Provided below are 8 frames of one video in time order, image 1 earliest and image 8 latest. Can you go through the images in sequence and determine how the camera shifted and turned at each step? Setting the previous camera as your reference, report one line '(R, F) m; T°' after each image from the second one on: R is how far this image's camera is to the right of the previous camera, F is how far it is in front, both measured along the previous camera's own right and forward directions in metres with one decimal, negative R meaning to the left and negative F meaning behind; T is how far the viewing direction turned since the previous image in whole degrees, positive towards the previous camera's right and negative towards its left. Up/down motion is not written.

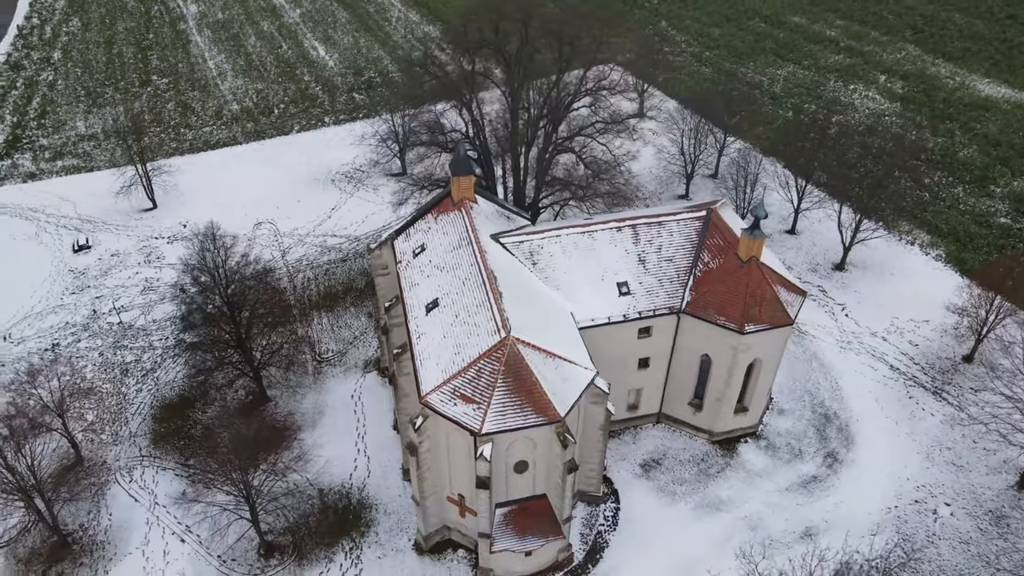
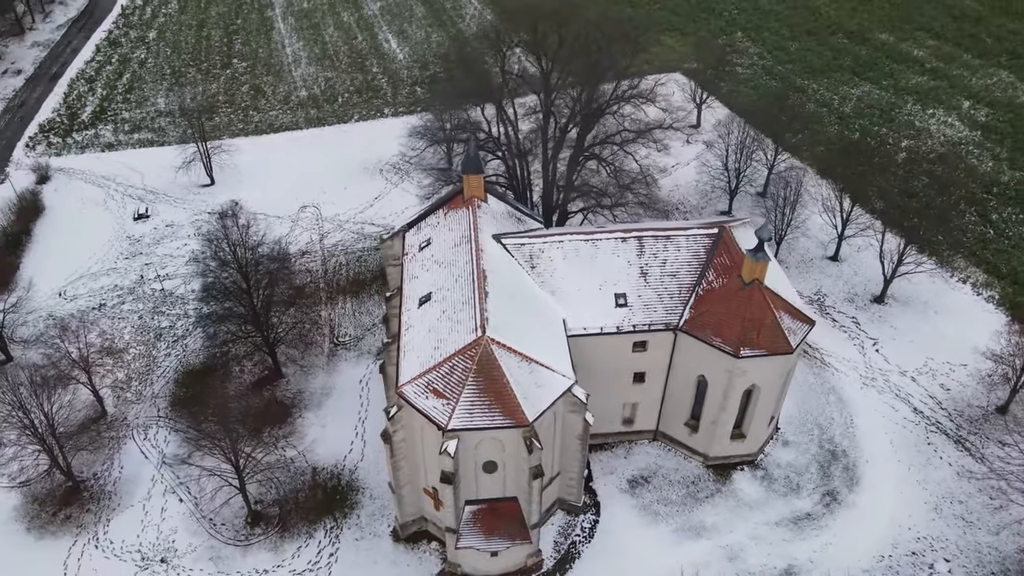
(+3.7, +0.1) m; -6°
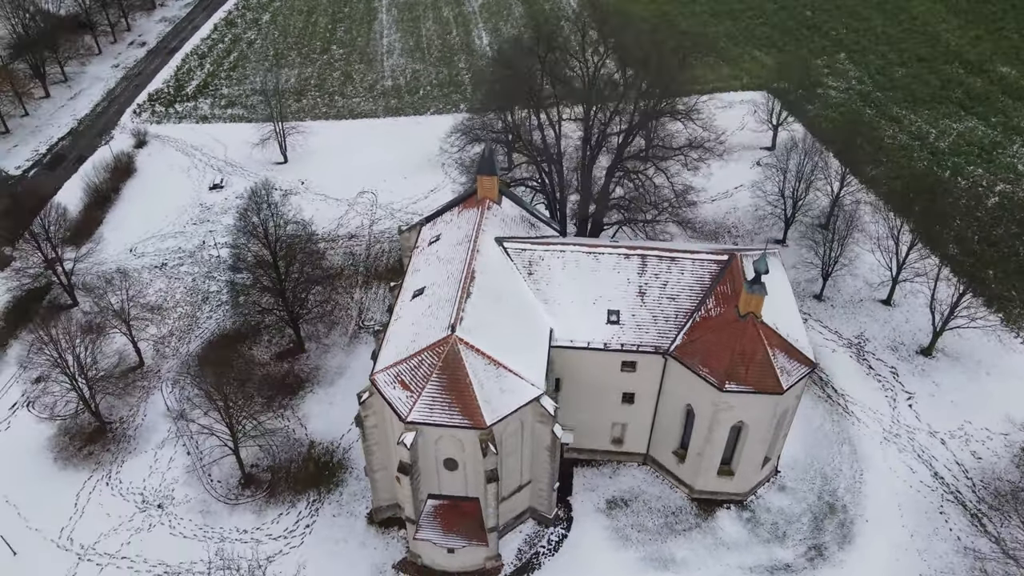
(+4.8, +0.2) m; -8°
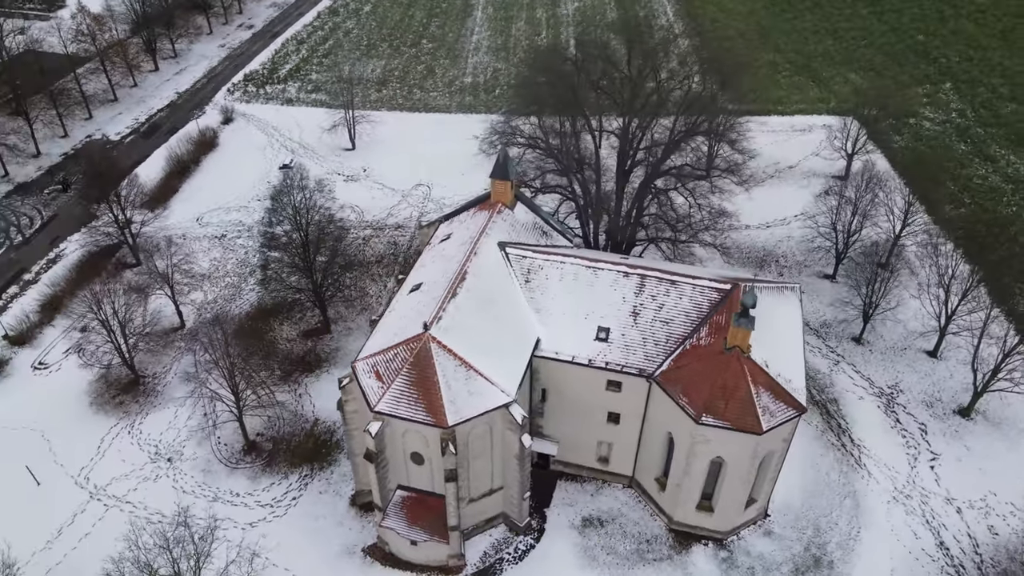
(+4.6, +0.2) m; -8°
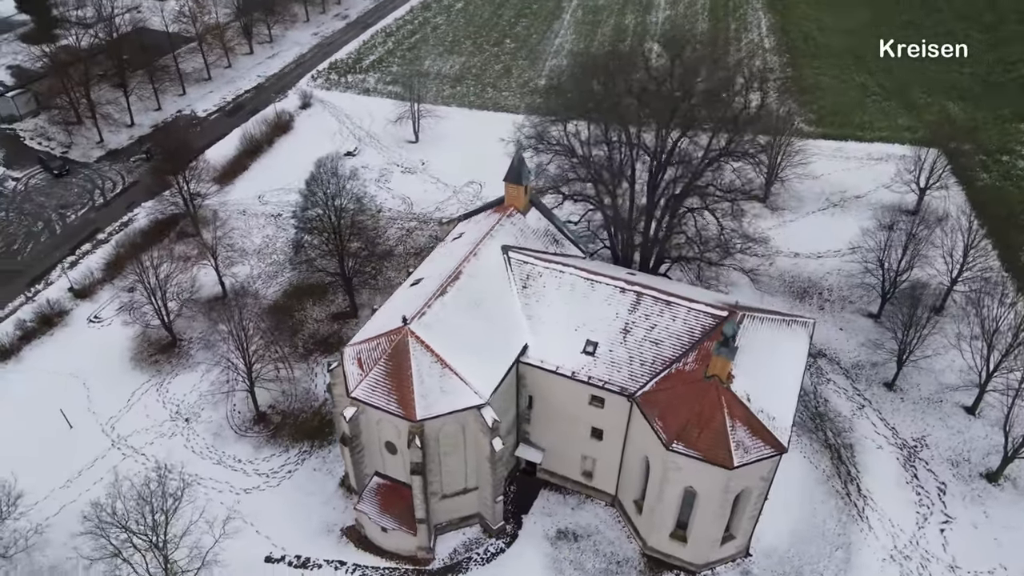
(+4.3, +0.1) m; -7°
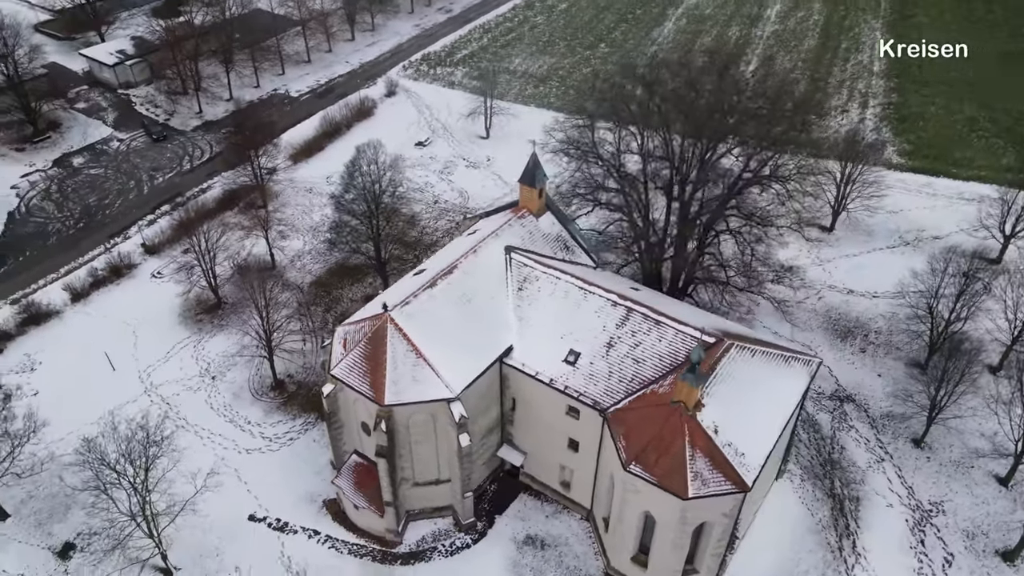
(+4.9, +0.3) m; -8°
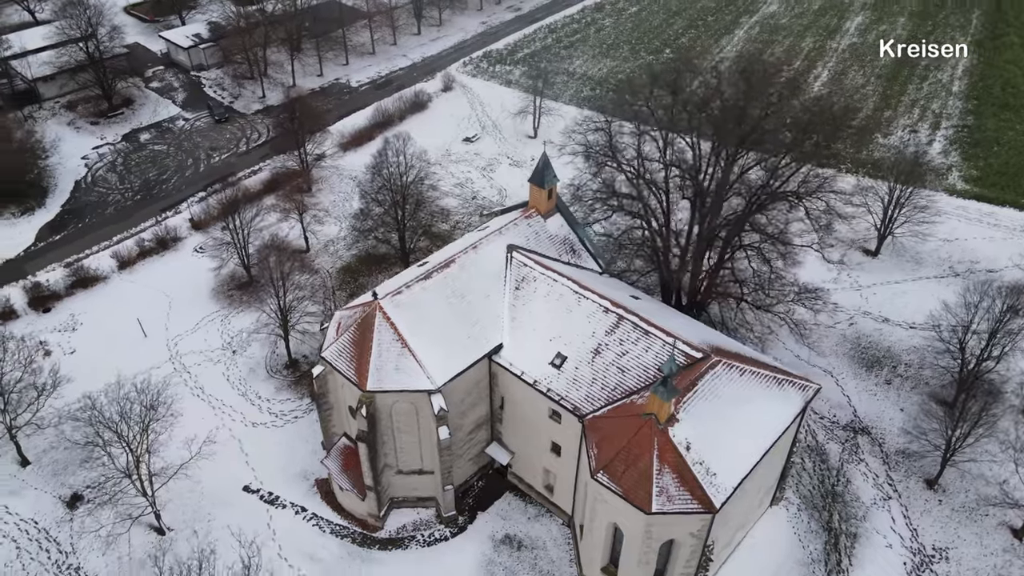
(+3.3, +0.2) m; -6°
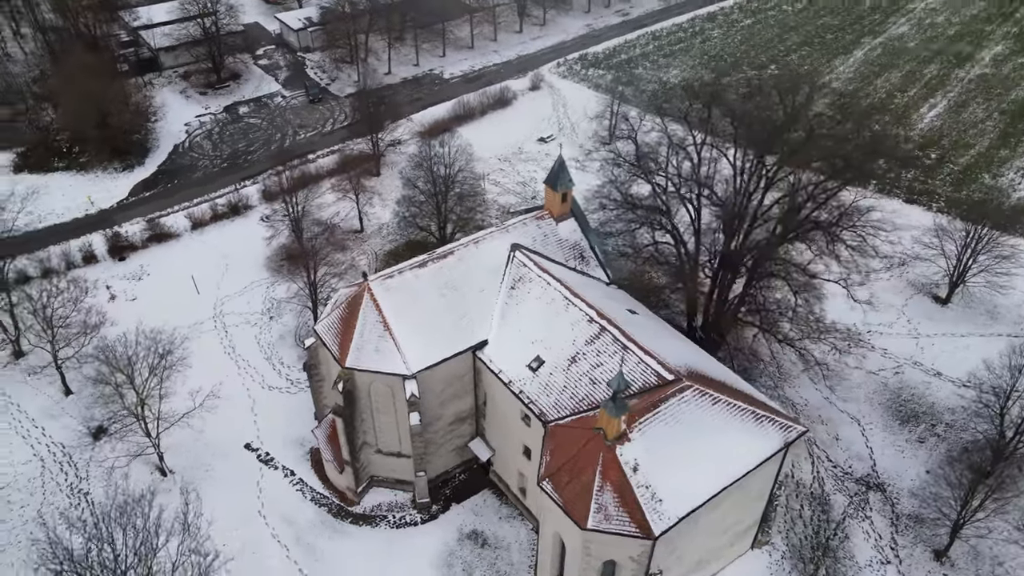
(+5.2, +0.4) m; -9°
